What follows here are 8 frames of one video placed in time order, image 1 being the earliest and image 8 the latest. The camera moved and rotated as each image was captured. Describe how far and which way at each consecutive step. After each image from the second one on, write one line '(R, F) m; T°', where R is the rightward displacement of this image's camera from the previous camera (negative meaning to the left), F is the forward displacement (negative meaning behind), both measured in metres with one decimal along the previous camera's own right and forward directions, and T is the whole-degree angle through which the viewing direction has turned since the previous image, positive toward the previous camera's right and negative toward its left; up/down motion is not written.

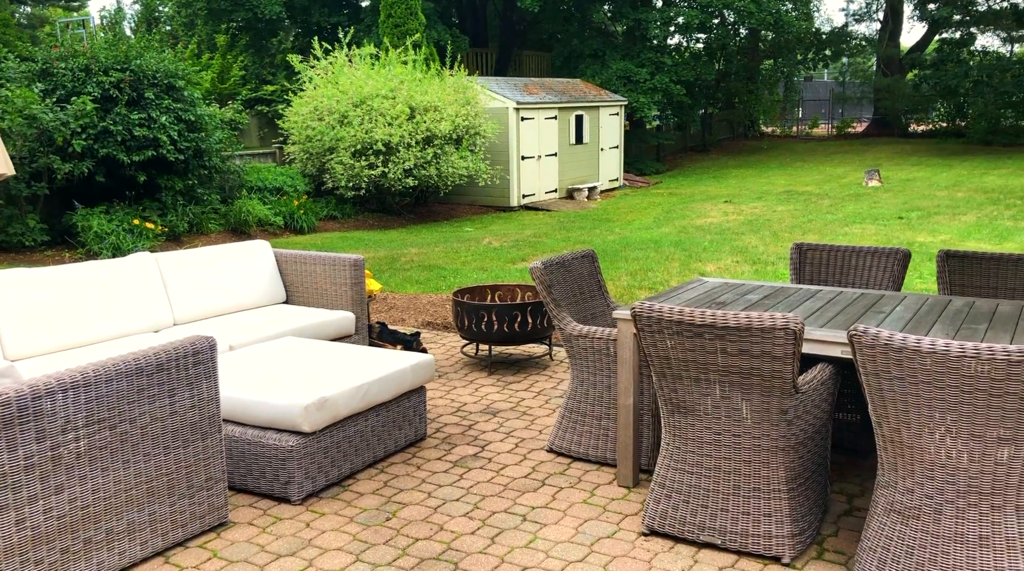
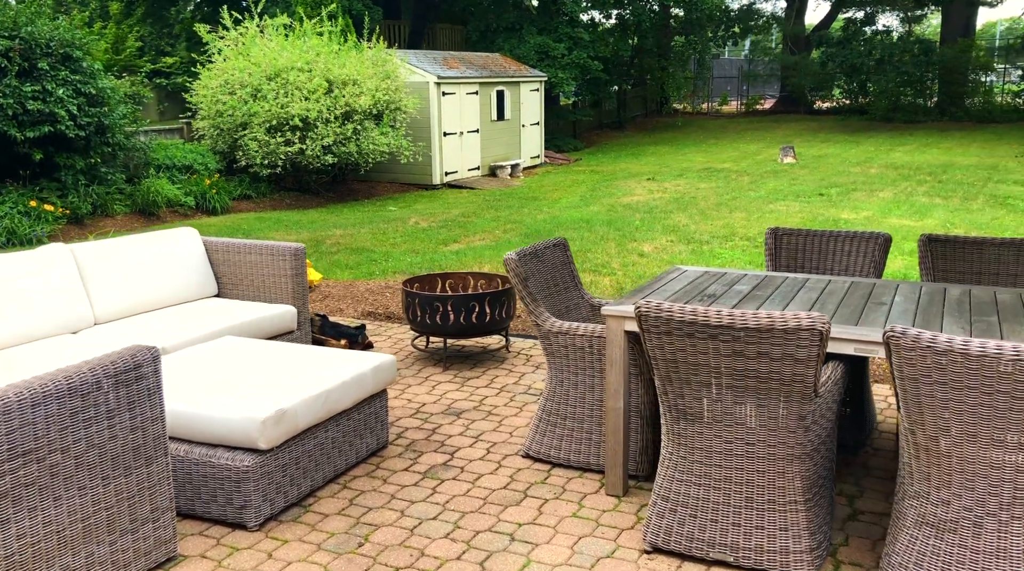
(-0.3, +0.4) m; +6°
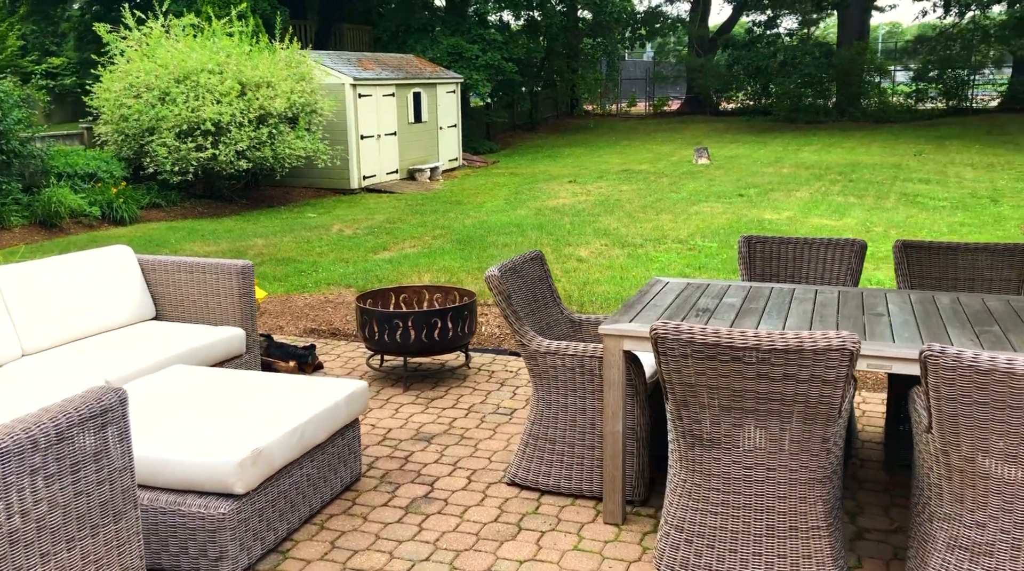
(-0.3, +0.2) m; +6°
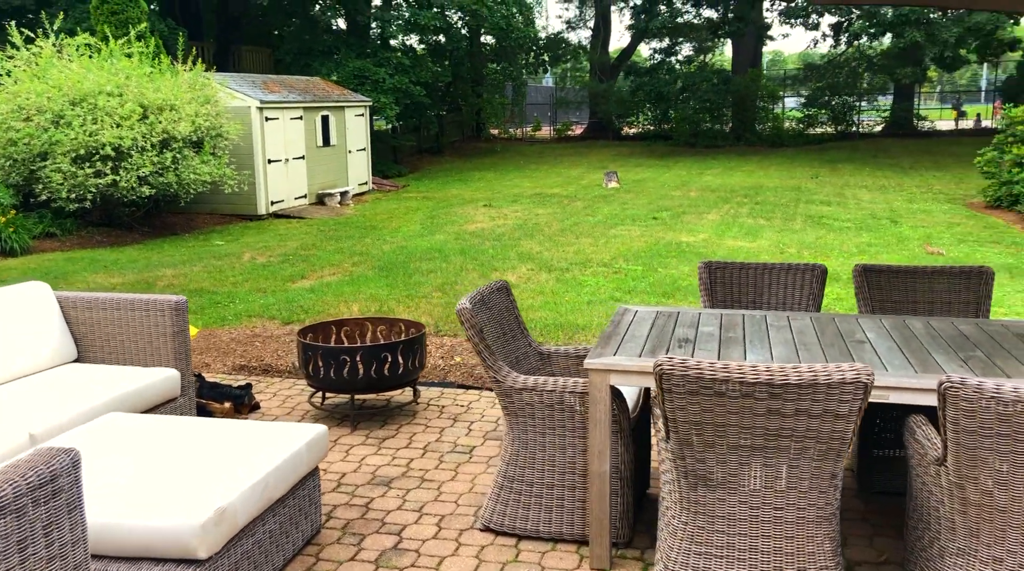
(-0.3, +0.2) m; +6°
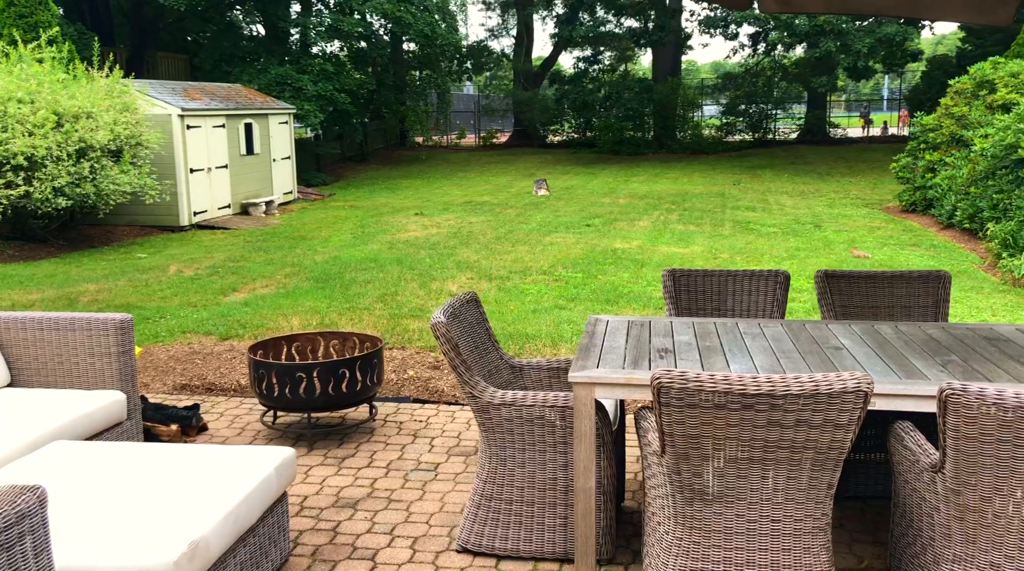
(-0.2, +0.1) m; +5°
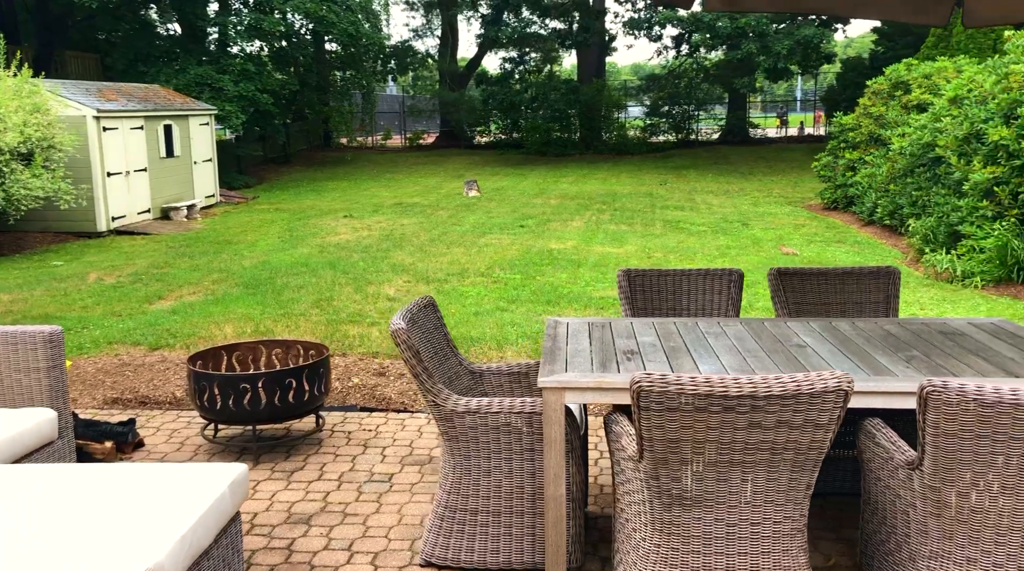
(-0.1, +0.1) m; +5°
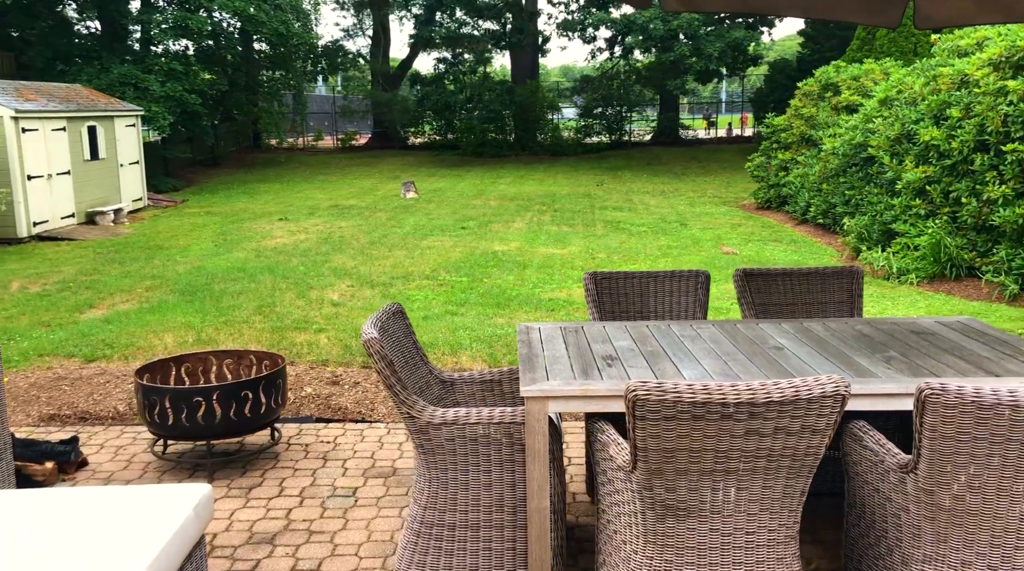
(-0.1, +0.1) m; +4°
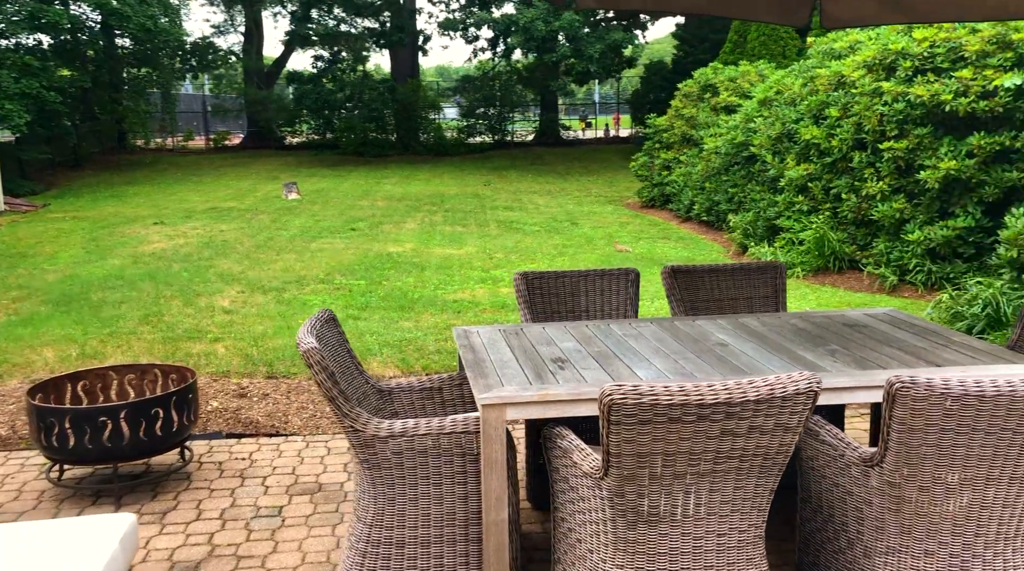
(-0.2, +0.2) m; +8°
